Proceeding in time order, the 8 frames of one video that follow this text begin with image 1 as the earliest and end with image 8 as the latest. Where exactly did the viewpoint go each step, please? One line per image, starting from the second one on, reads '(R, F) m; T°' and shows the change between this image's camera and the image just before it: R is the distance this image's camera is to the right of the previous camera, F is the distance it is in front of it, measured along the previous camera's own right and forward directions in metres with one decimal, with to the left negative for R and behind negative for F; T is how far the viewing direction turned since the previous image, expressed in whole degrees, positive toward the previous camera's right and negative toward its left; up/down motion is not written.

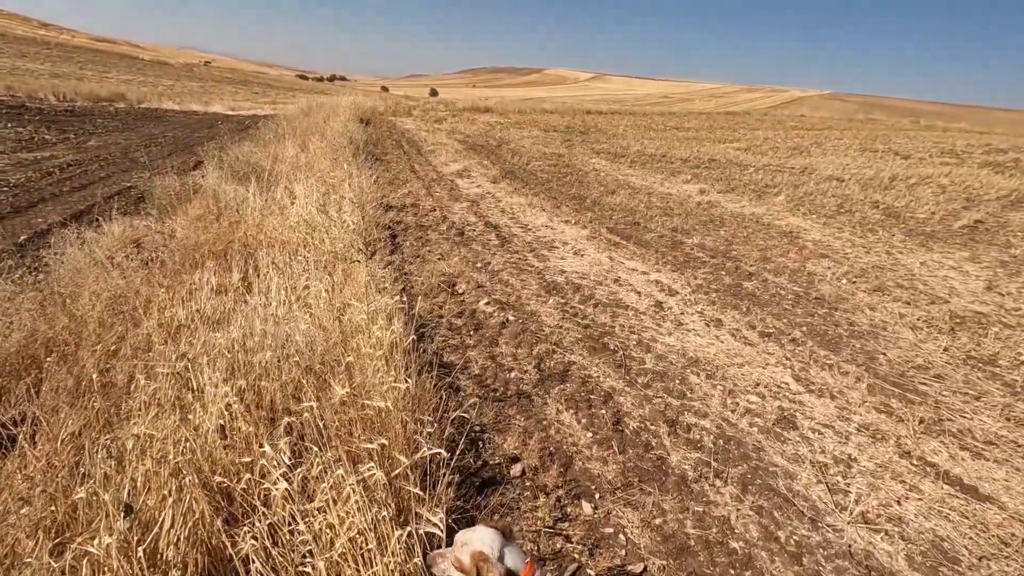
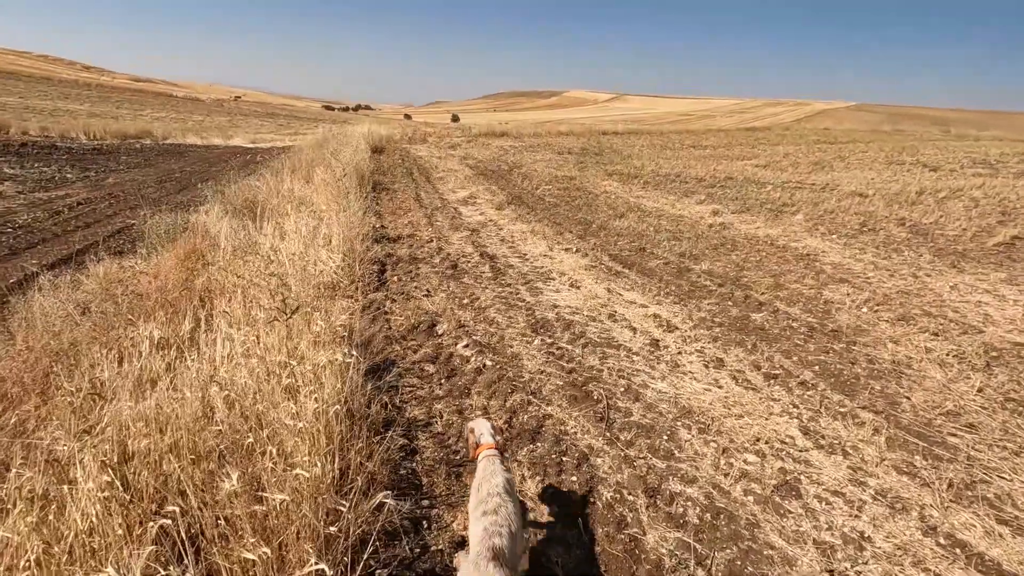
(+0.5, +0.4) m; -3°
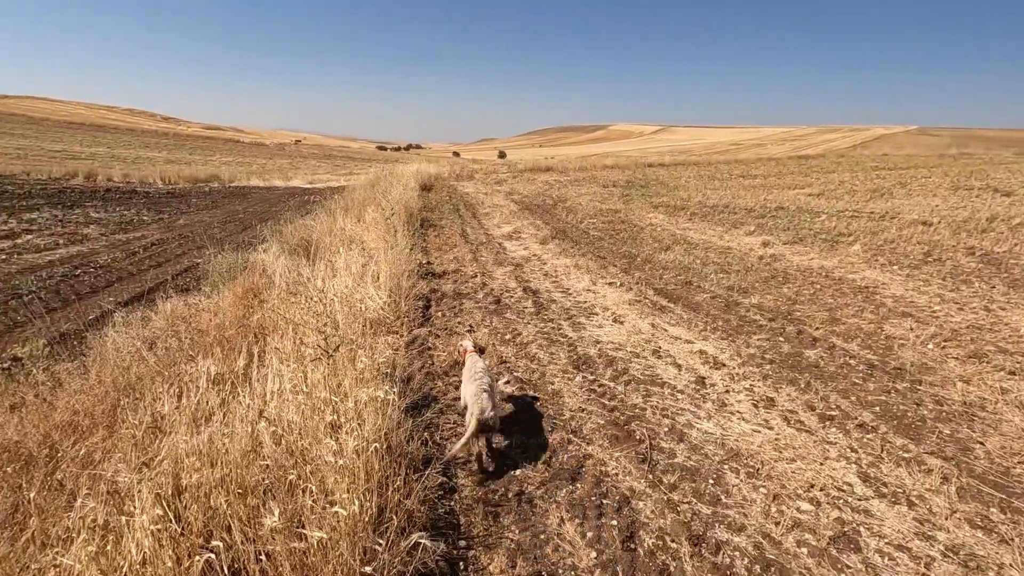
(0.0, 0.0) m; -5°
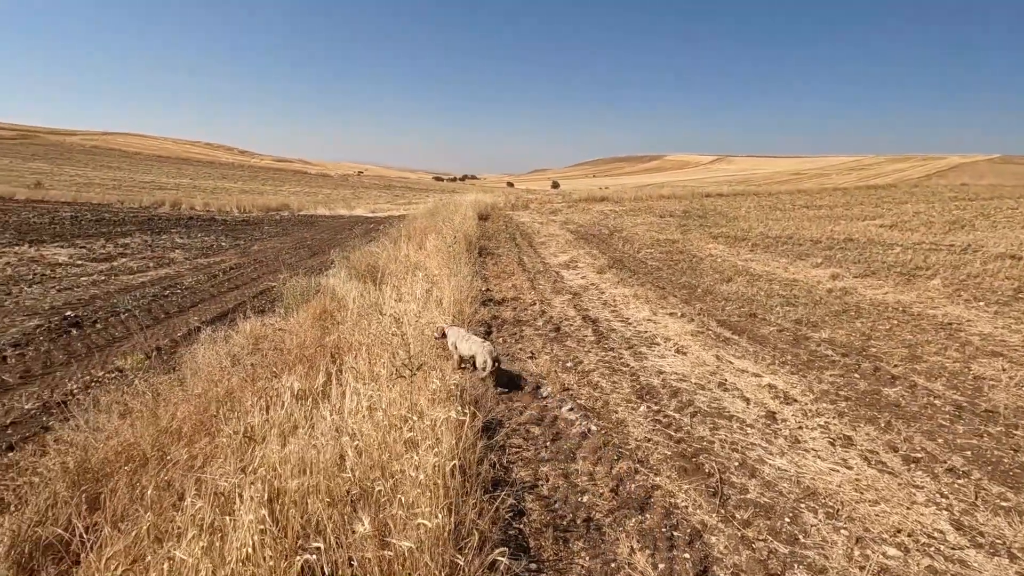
(-0.2, -0.2) m; -6°
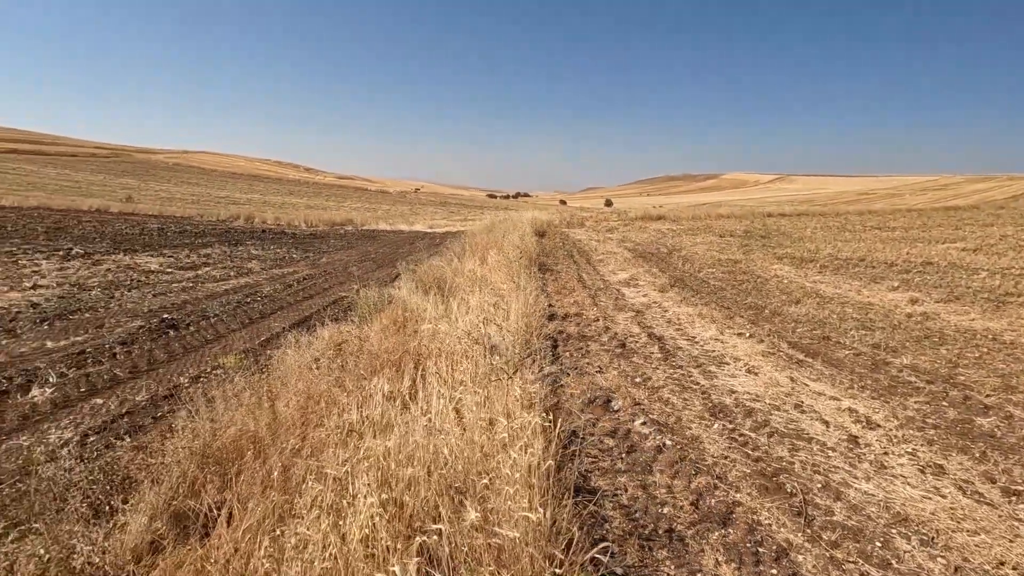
(-0.3, -0.3) m; -6°
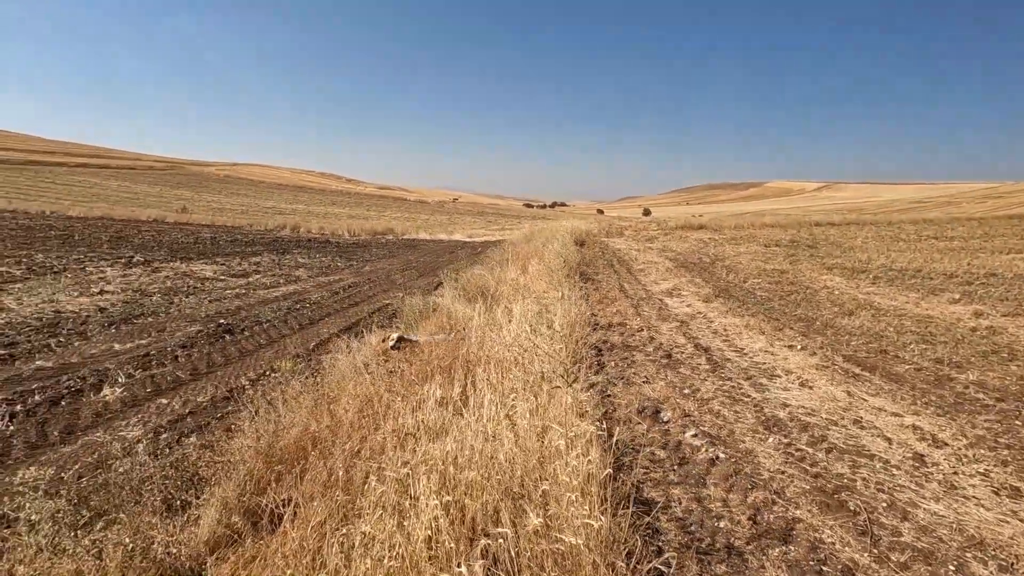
(-0.2, -0.2) m; -4°
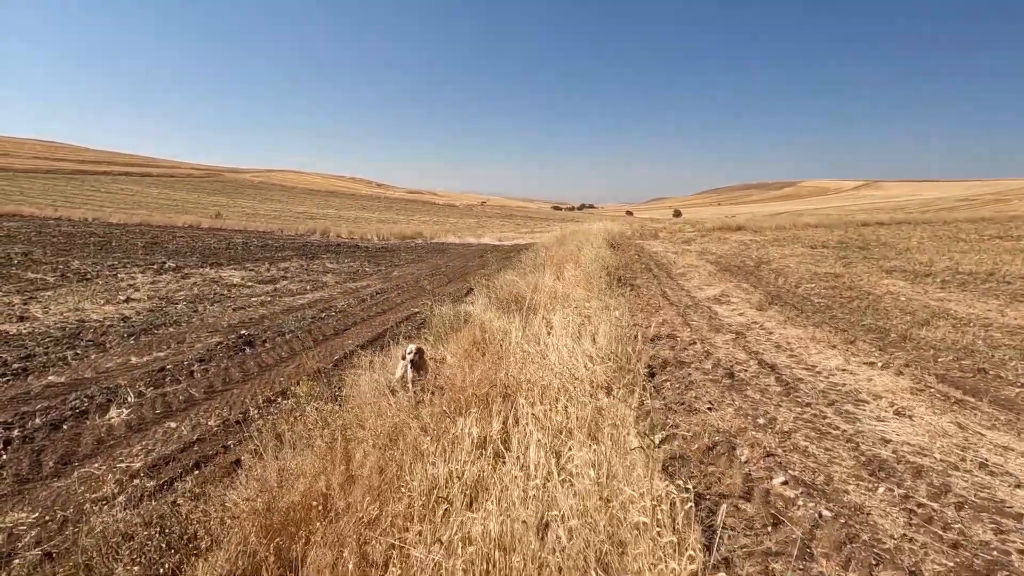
(-0.2, +0.5) m; -3°
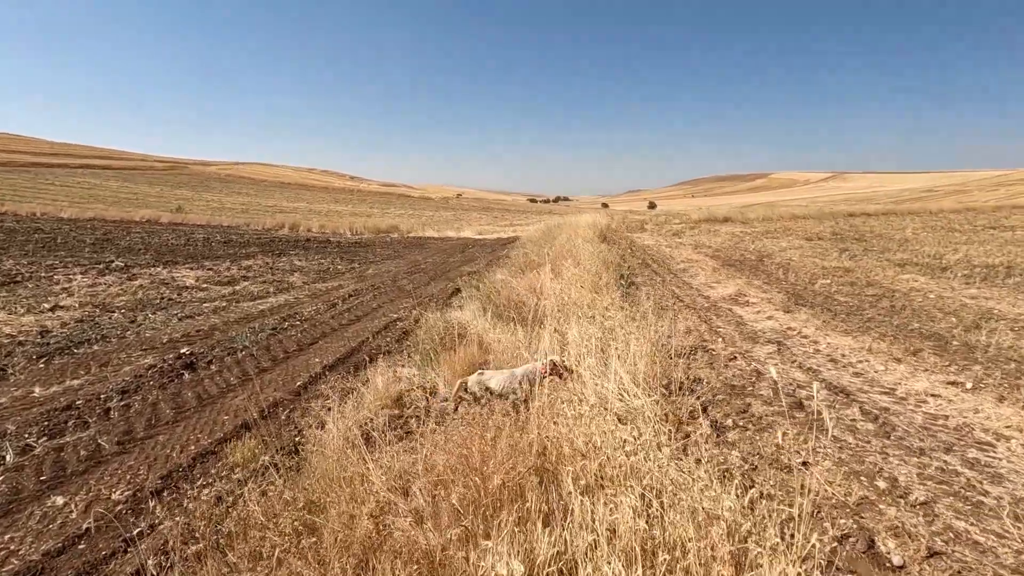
(-0.3, +1.1) m; +3°
